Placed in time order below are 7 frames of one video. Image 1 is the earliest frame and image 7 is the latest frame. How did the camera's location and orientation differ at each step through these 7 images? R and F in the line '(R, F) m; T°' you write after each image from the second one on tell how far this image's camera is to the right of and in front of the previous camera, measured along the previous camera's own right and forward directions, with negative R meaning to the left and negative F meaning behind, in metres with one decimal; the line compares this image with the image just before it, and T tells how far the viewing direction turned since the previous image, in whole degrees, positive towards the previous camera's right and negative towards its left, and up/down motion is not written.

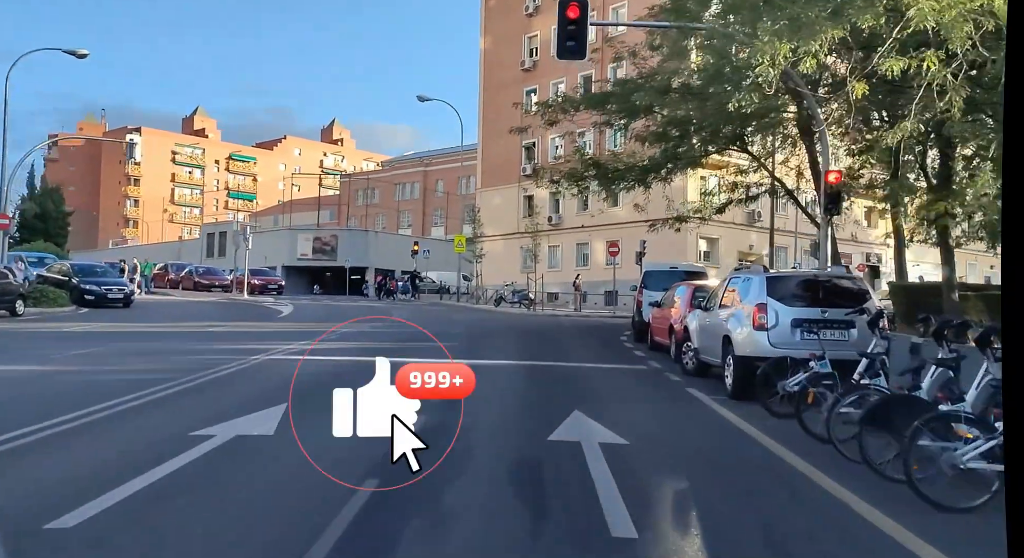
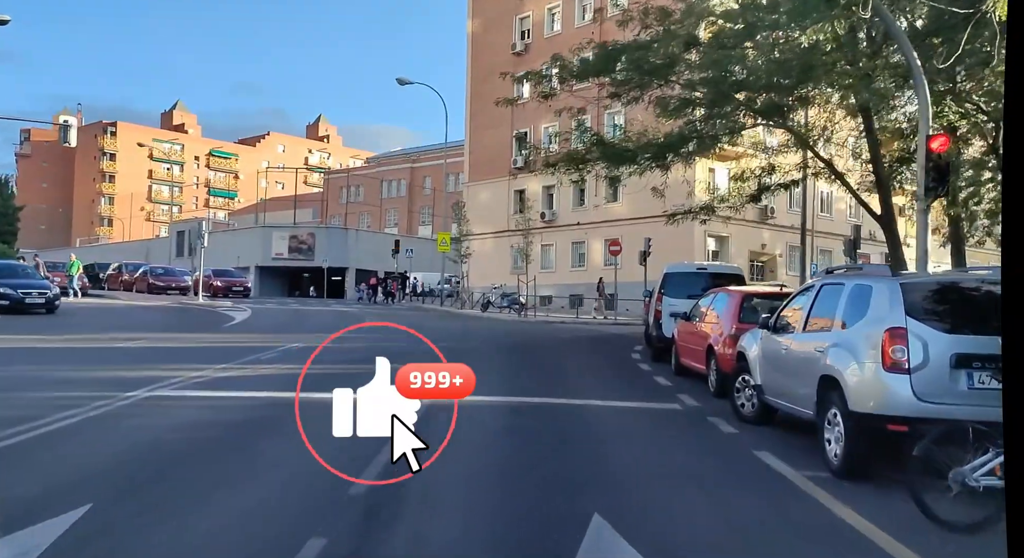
(+0.1, +3.7) m; +1°
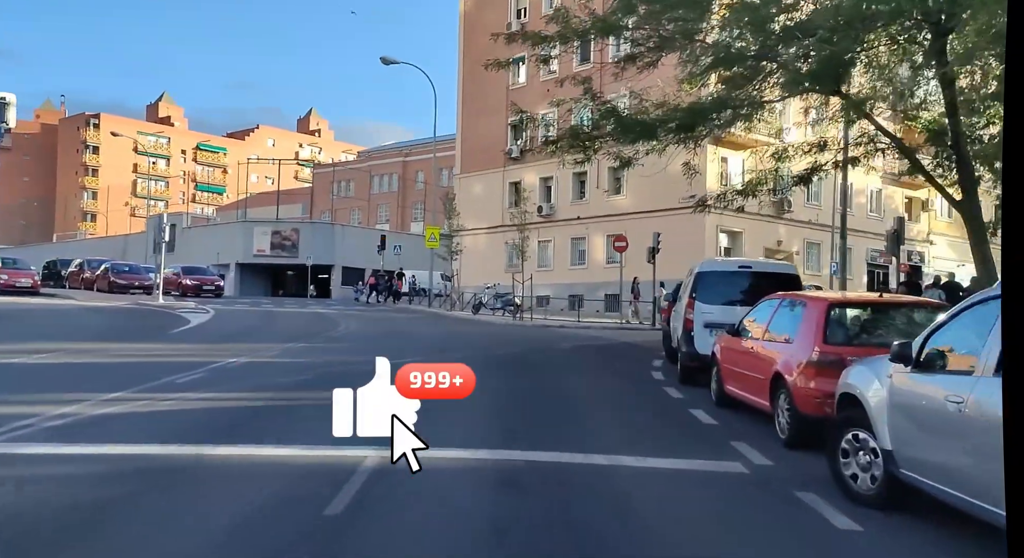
(+0.1, +3.0) m; 0°
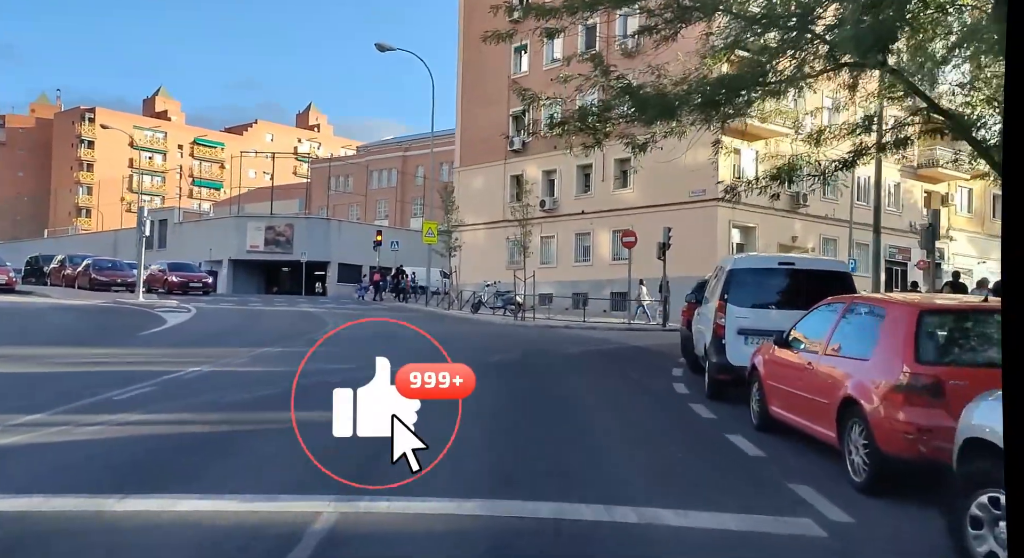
(0.0, +1.6) m; 0°
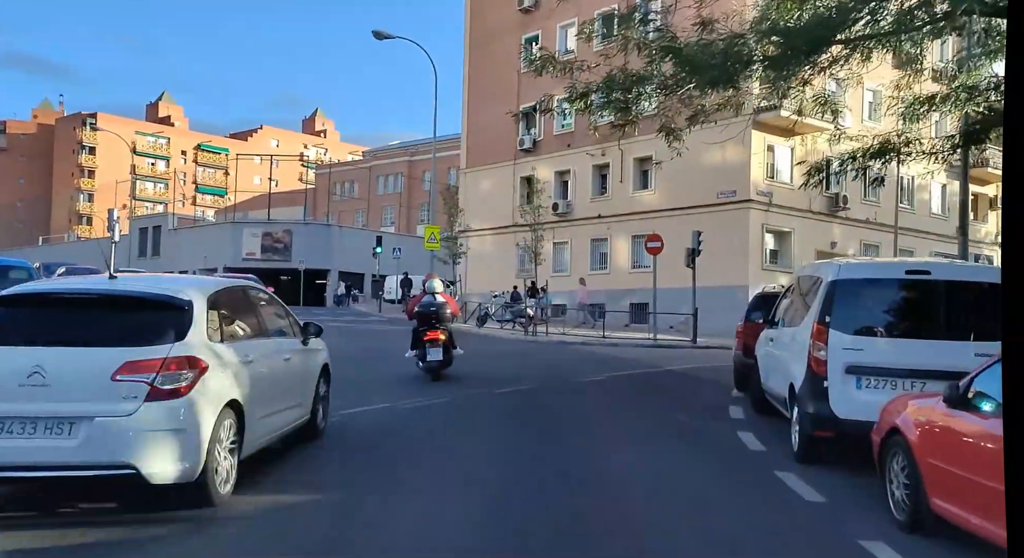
(0.0, +2.8) m; -1°
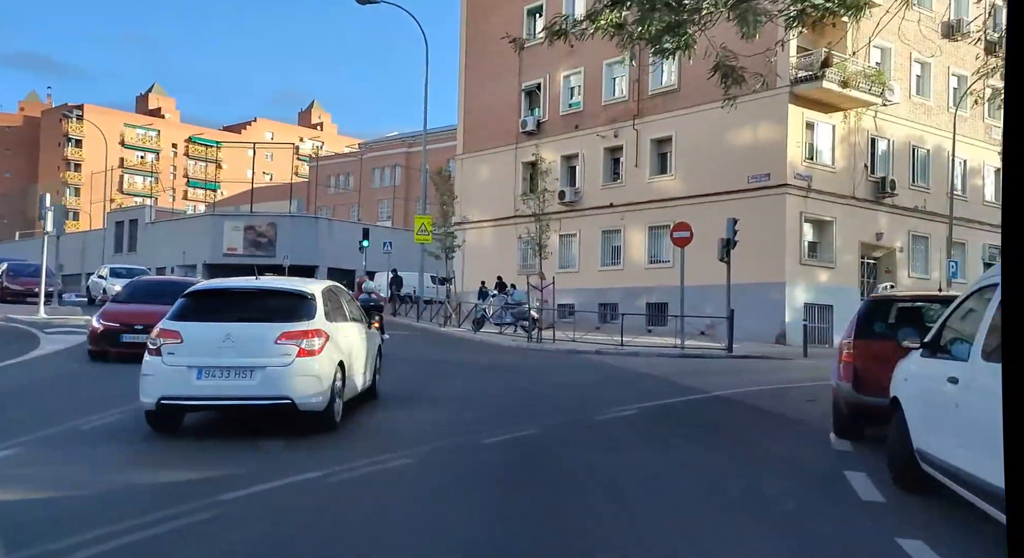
(0.0, +3.5) m; 0°
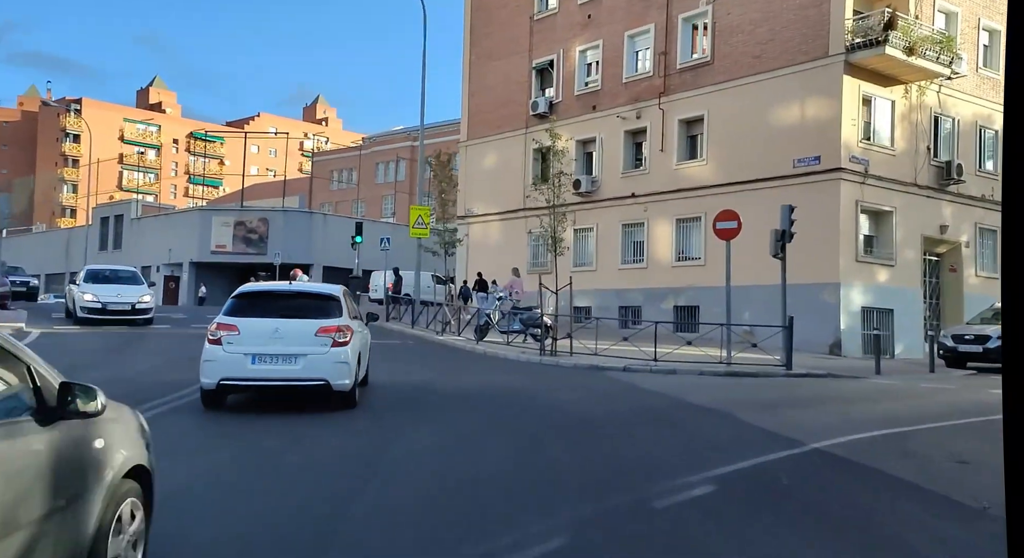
(0.0, +3.3) m; -1°
